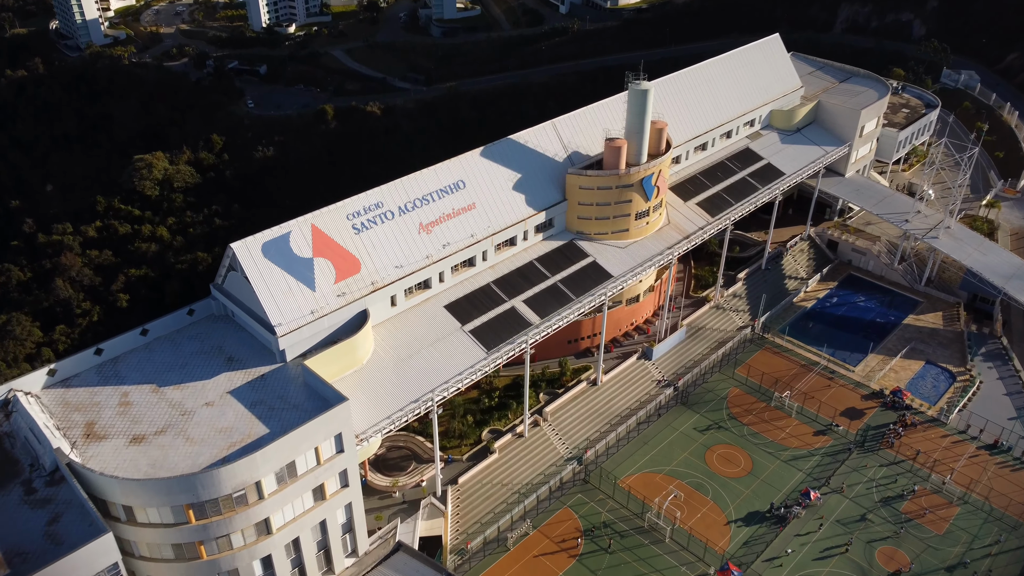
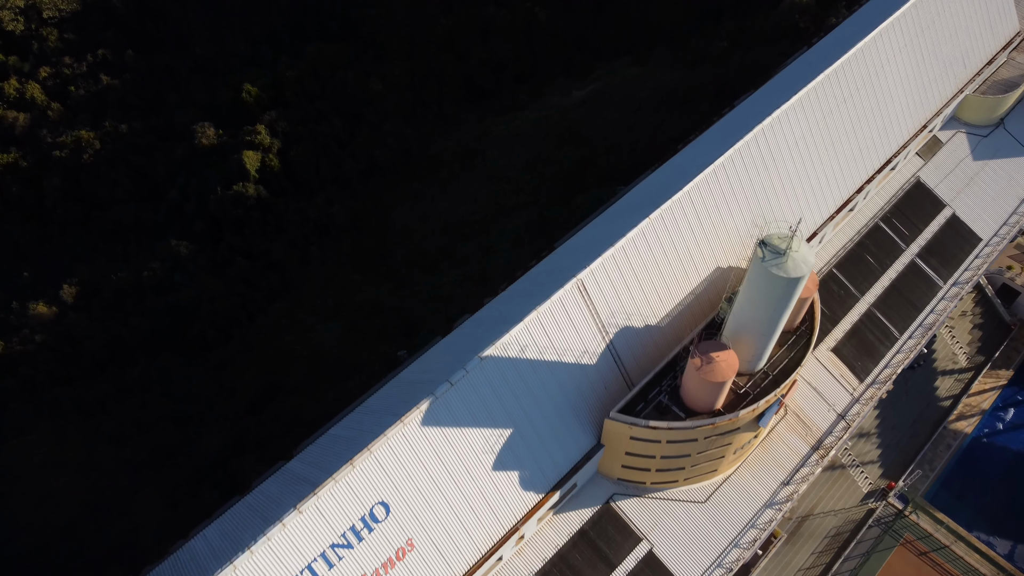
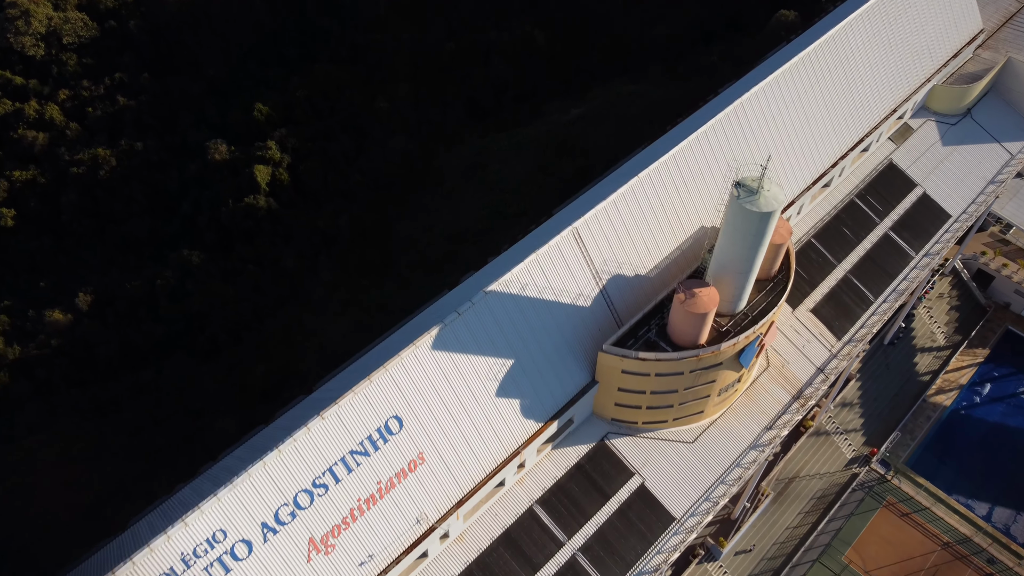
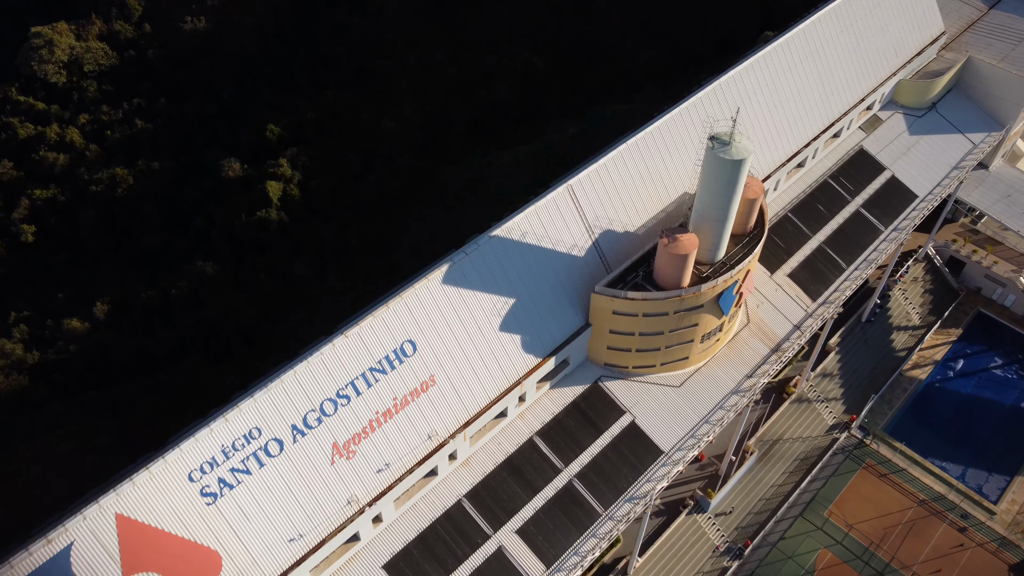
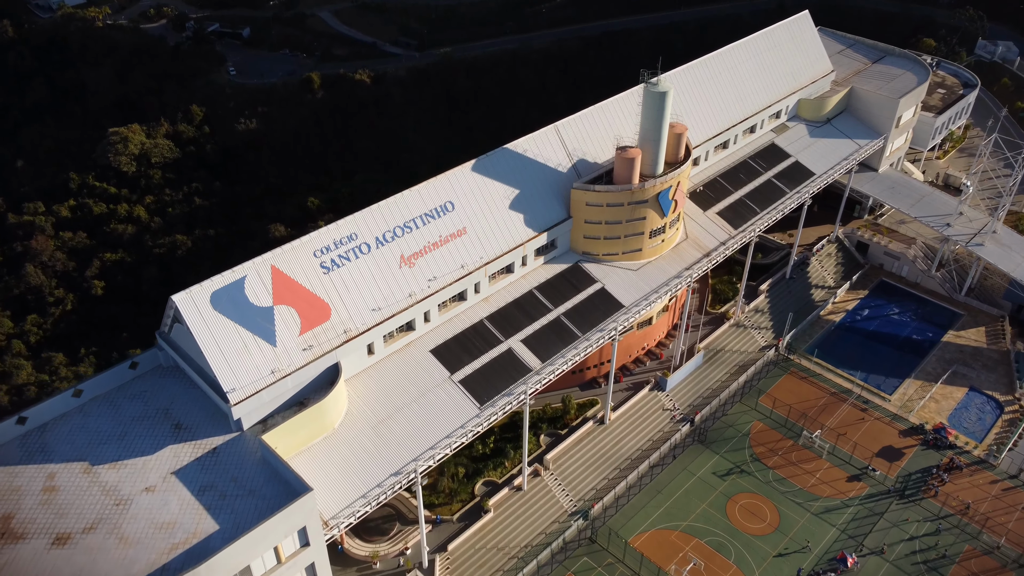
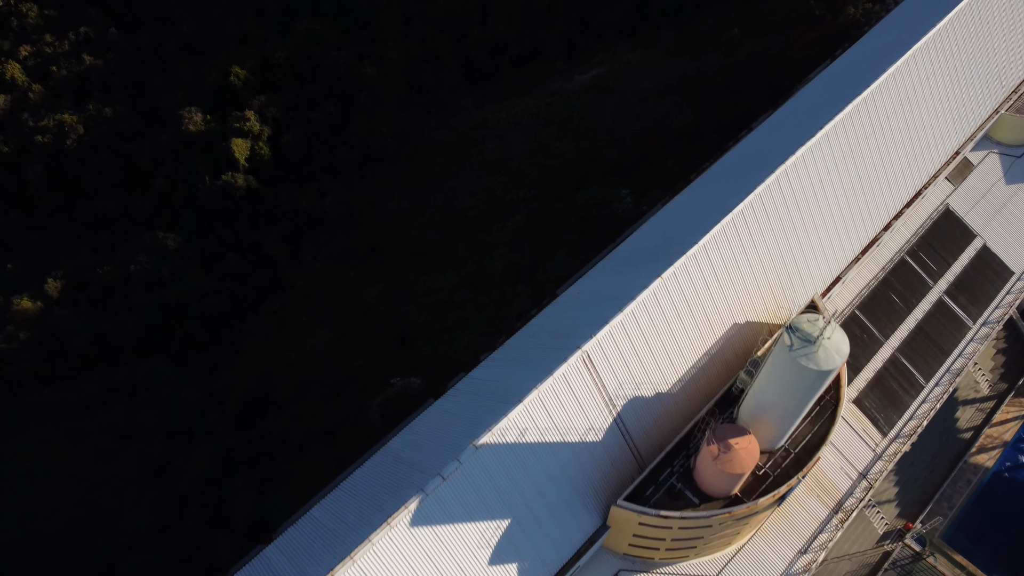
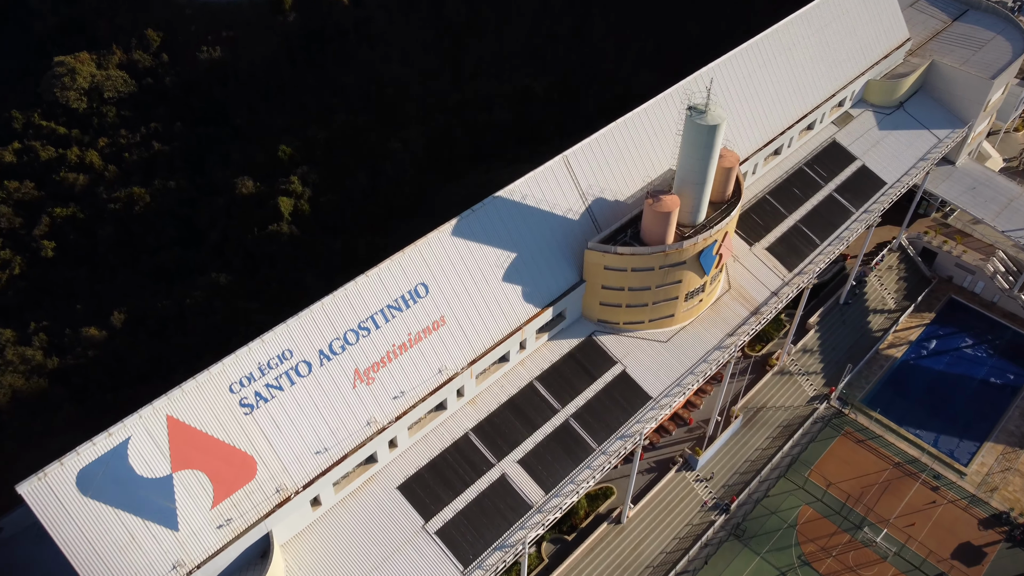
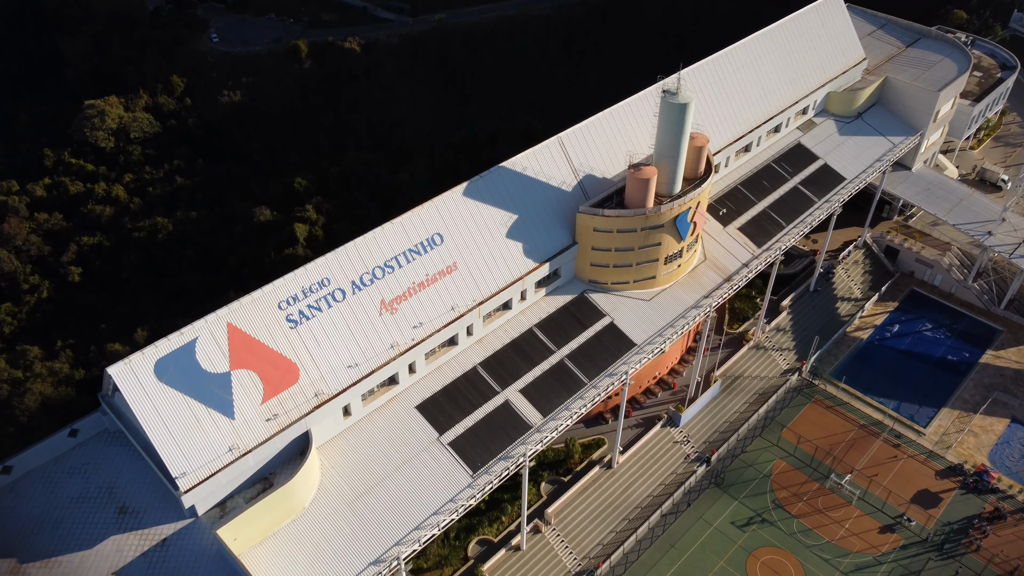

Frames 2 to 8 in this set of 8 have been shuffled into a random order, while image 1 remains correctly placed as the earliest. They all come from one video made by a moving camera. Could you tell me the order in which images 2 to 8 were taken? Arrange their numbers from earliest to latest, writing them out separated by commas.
5, 8, 7, 4, 3, 2, 6
